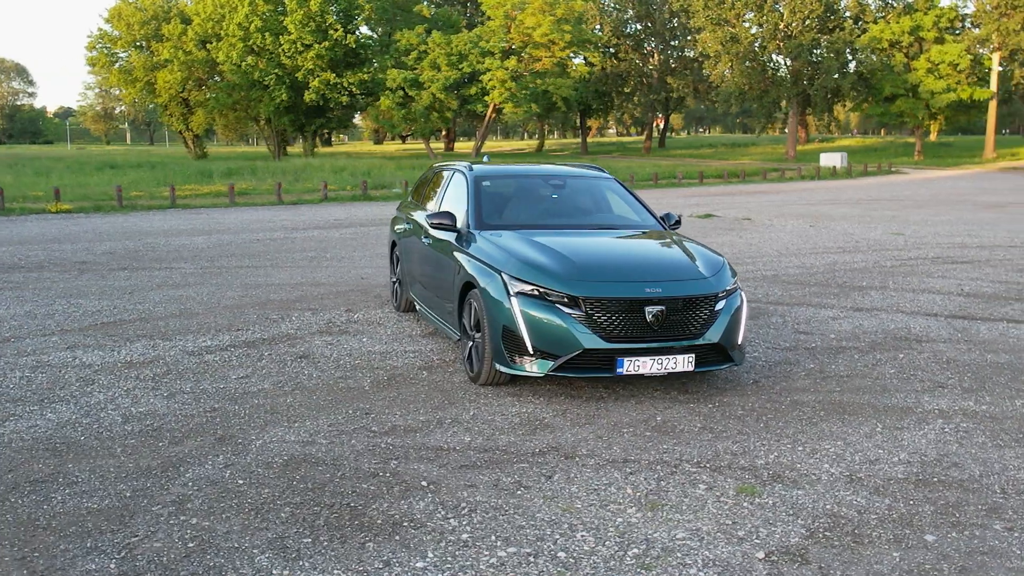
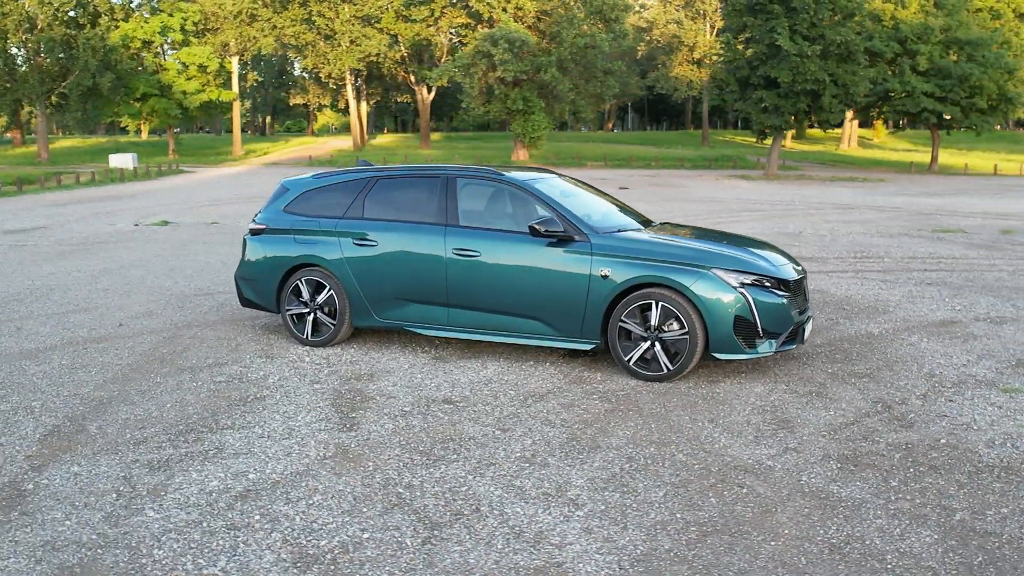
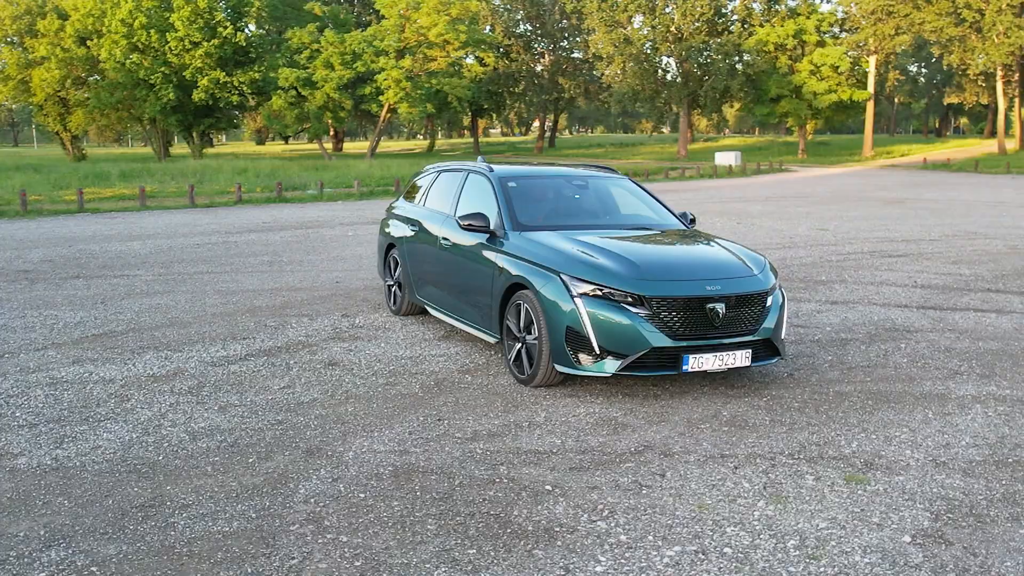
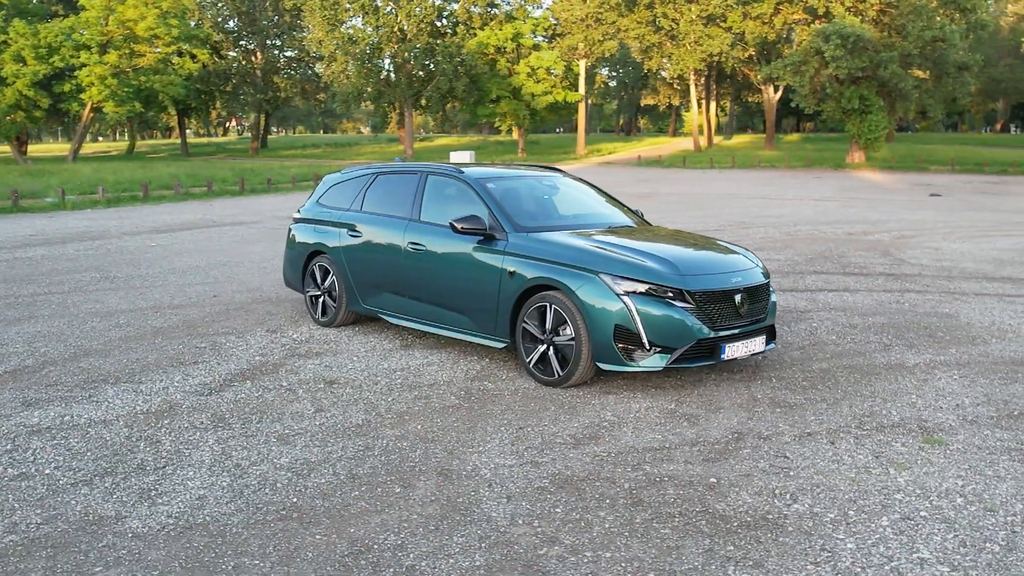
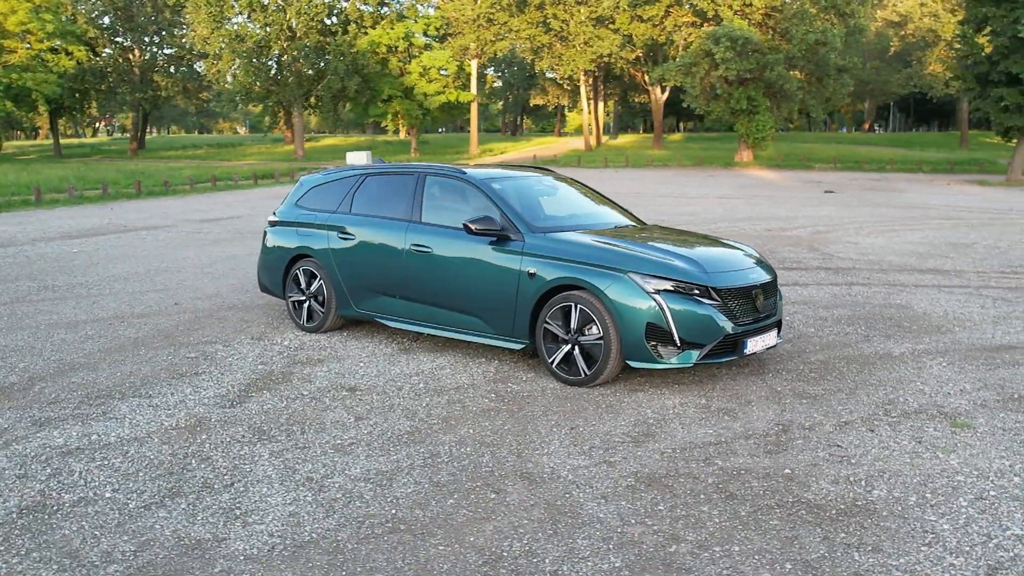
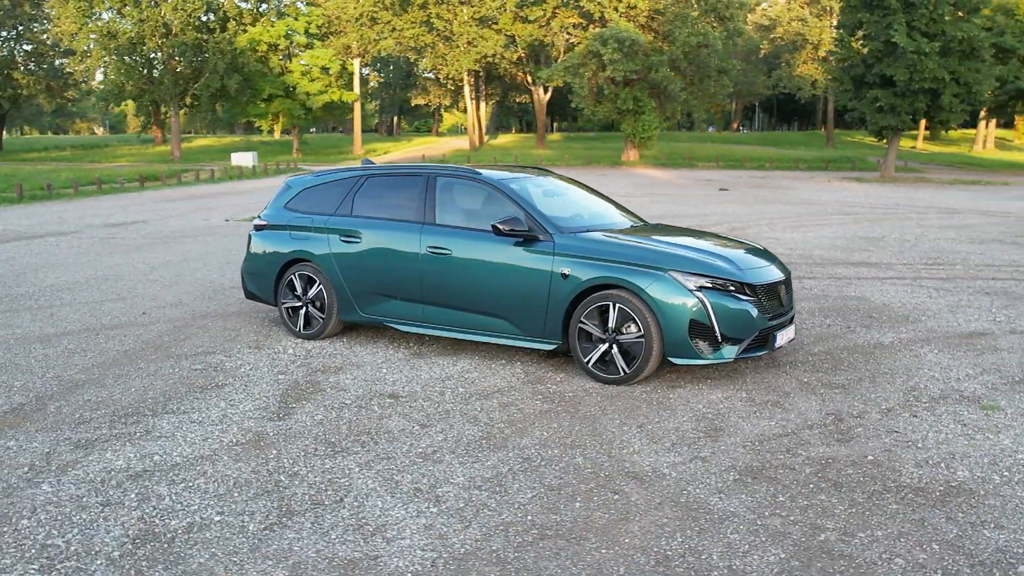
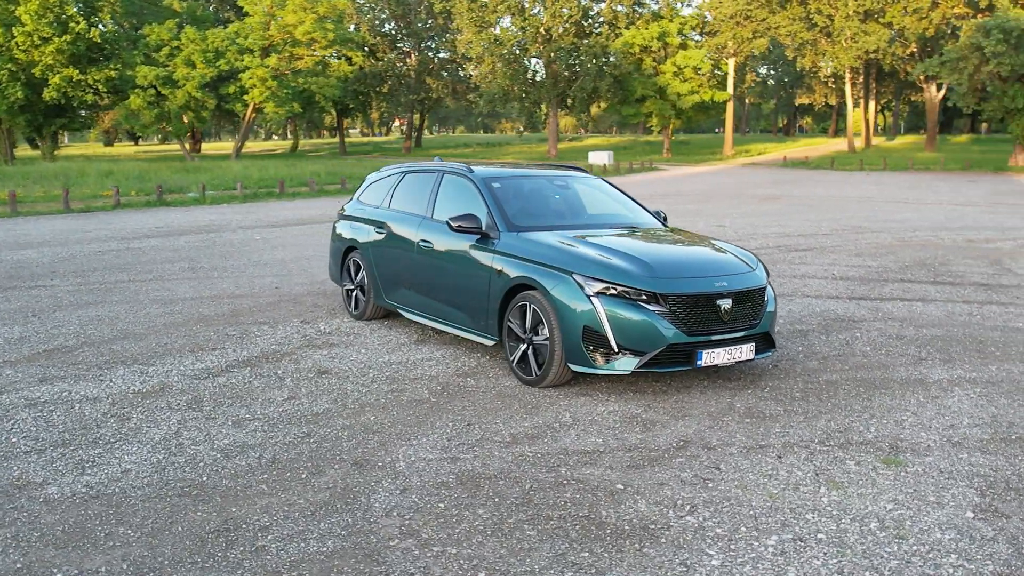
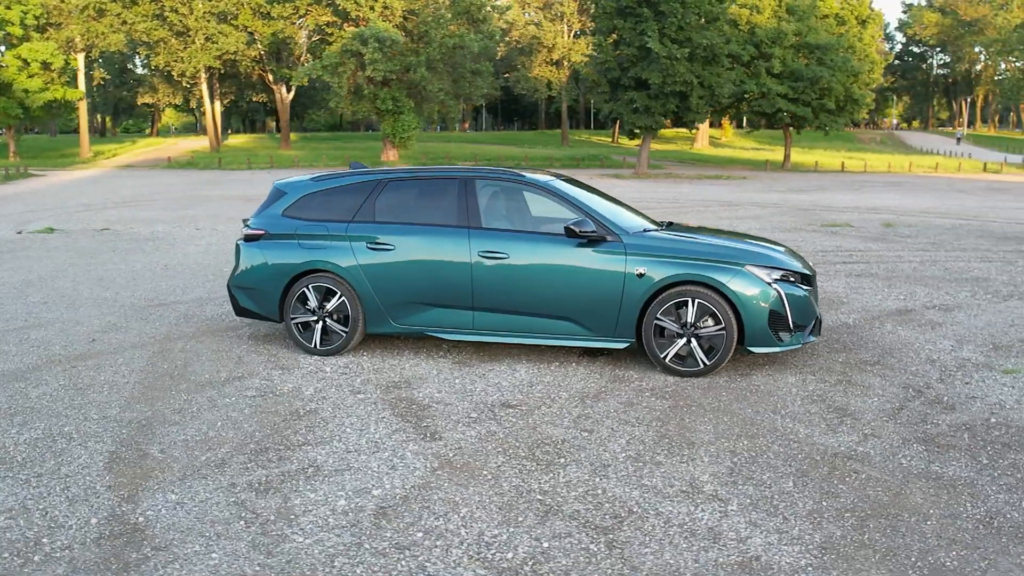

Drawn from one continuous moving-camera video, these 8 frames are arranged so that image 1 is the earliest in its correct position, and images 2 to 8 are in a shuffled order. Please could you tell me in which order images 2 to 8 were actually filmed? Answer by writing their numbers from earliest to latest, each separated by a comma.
3, 7, 4, 5, 6, 2, 8
